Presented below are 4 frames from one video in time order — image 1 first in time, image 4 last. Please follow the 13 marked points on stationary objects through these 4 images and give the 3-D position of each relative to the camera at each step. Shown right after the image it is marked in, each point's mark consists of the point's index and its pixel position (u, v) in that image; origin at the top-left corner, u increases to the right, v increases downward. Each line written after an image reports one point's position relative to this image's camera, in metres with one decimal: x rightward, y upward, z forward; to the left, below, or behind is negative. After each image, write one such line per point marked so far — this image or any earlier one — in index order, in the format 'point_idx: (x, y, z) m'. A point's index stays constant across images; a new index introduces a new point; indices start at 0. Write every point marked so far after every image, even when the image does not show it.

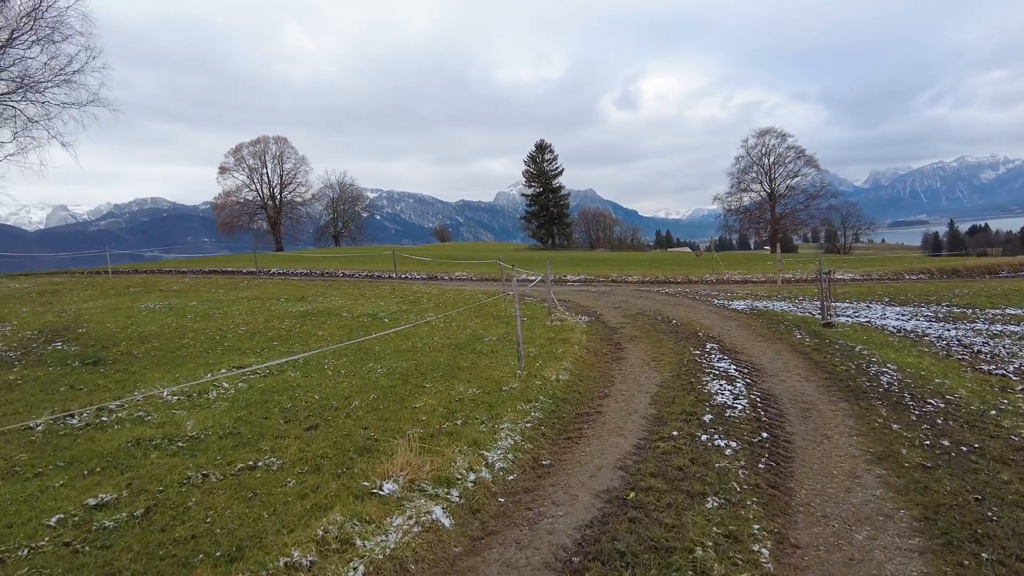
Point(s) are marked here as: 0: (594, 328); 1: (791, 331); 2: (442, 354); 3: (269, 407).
0: (+2.5, -1.2, +19.8) m
1: (+8.1, -1.3, +18.6) m
2: (-1.8, -1.6, +15.7) m
3: (-4.1, -2.0, +11.0) m
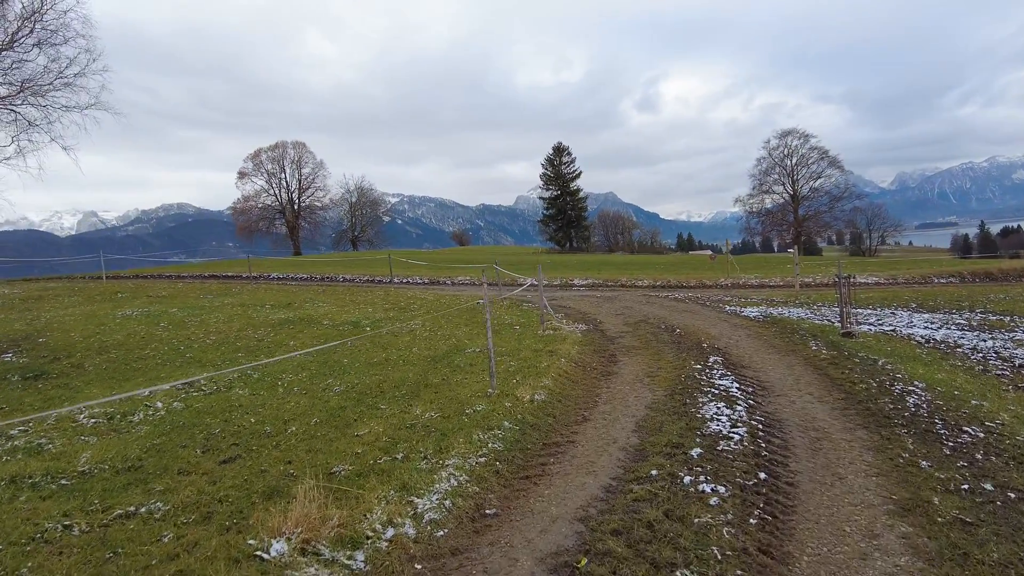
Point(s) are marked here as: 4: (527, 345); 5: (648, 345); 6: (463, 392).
0: (+2.2, -1.4, +18.2) m
1: (+7.7, -1.4, +16.8) m
2: (-2.2, -1.8, +14.2) m
3: (-4.7, -2.2, +9.6) m
4: (+0.3, -1.5, +16.4) m
5: (+3.7, -1.5, +17.3) m
6: (-0.9, -1.9, +11.7) m
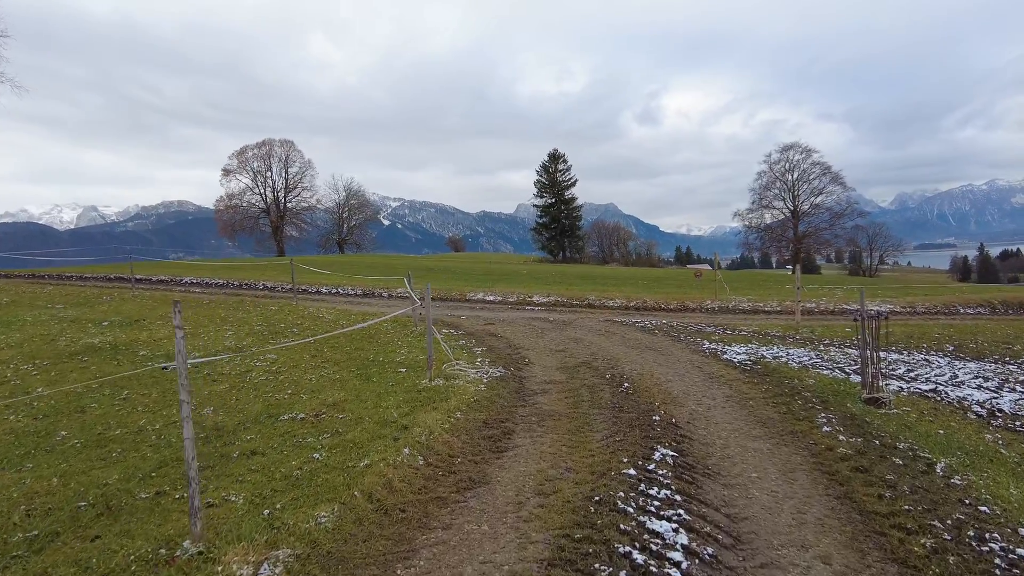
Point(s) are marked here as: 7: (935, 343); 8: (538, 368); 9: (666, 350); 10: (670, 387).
0: (-0.3, -2.0, +12.4) m
1: (+5.1, -2.2, +11.0) m
2: (-4.8, -2.2, +8.4) m
3: (-7.3, -2.4, +3.7) m
4: (-2.2, -2.0, +10.6) m
5: (+1.1, -2.2, +11.5) m
6: (-3.4, -2.3, +5.8) m
7: (+12.7, -1.6, +19.3) m
8: (+0.7, -1.8, +15.0) m
9: (+4.1, -1.6, +17.1) m
10: (+3.2, -1.9, +12.9) m
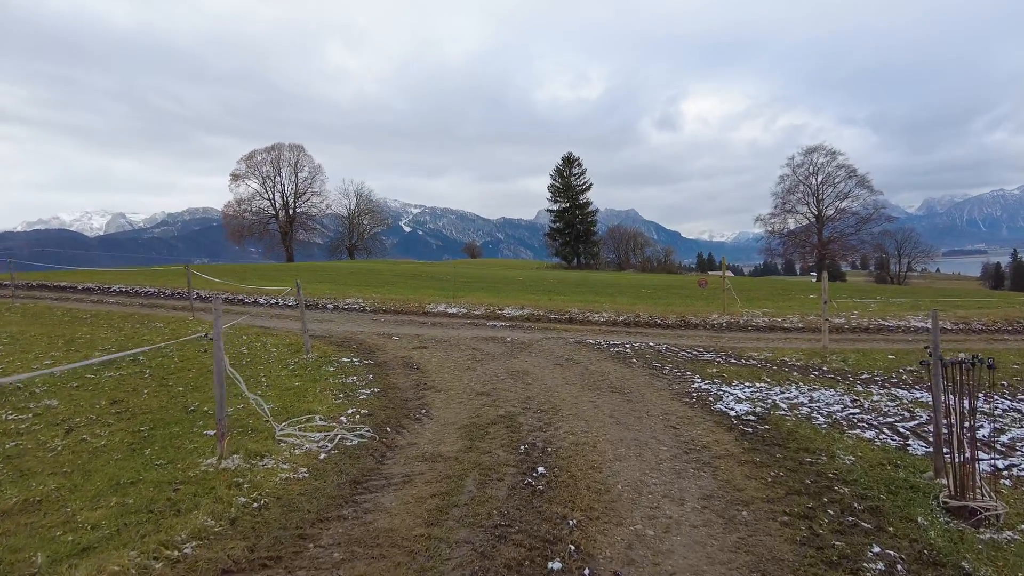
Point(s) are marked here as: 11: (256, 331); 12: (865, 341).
0: (-2.3, -2.3, +7.5) m
1: (+3.2, -2.4, +5.9) m
2: (-6.8, -2.4, +3.6) m
3: (-9.5, -2.6, -1.0) m
4: (-4.2, -2.2, +5.7) m
5: (-0.8, -2.4, +6.5) m
6: (-5.5, -2.5, +1.0) m
7: (+11.0, -2.0, +14.0) m
8: (-1.2, -2.1, +10.1) m
9: (+2.4, -1.9, +12.1) m
10: (+1.3, -2.2, +7.8) m
11: (-7.4, -1.1, +18.0) m
12: (+10.8, -1.5, +19.8) m
